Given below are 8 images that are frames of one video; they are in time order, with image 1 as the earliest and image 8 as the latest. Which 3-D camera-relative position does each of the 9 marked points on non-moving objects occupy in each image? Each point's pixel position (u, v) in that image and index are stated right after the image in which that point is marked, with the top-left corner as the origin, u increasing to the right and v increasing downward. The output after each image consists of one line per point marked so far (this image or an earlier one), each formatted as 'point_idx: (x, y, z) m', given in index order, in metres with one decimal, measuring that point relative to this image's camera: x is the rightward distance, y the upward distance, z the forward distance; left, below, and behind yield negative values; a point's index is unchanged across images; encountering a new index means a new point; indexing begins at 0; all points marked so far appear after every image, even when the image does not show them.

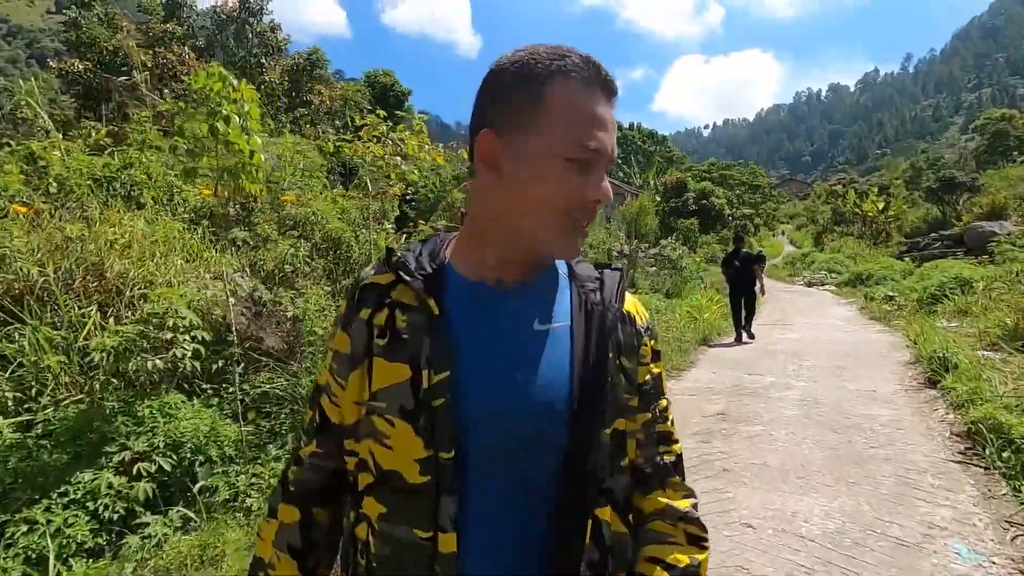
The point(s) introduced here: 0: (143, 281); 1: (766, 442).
0: (-3.2, +0.1, +4.7) m
1: (+1.9, -1.2, +4.0) m
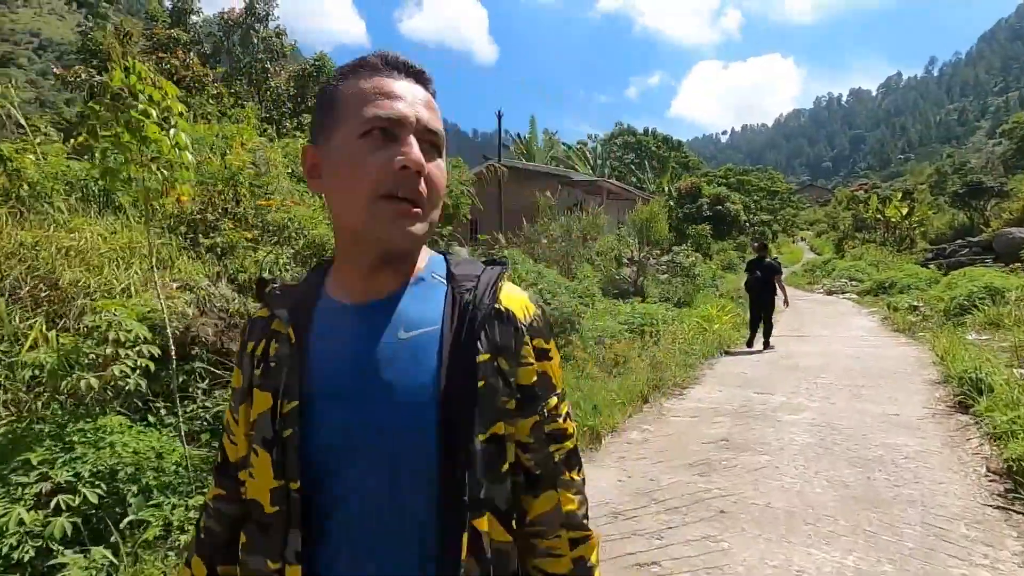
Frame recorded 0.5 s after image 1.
0: (-3.4, 0.0, +4.4) m
1: (+1.7, -1.2, +3.5) m
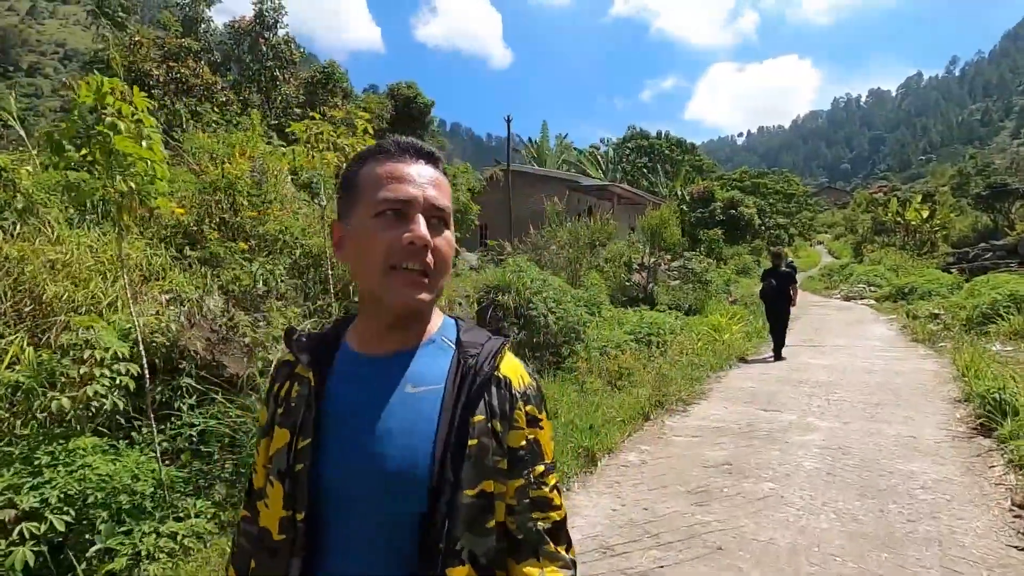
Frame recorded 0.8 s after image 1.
0: (-3.5, -0.1, +4.3) m
1: (+1.6, -1.3, +3.3) m
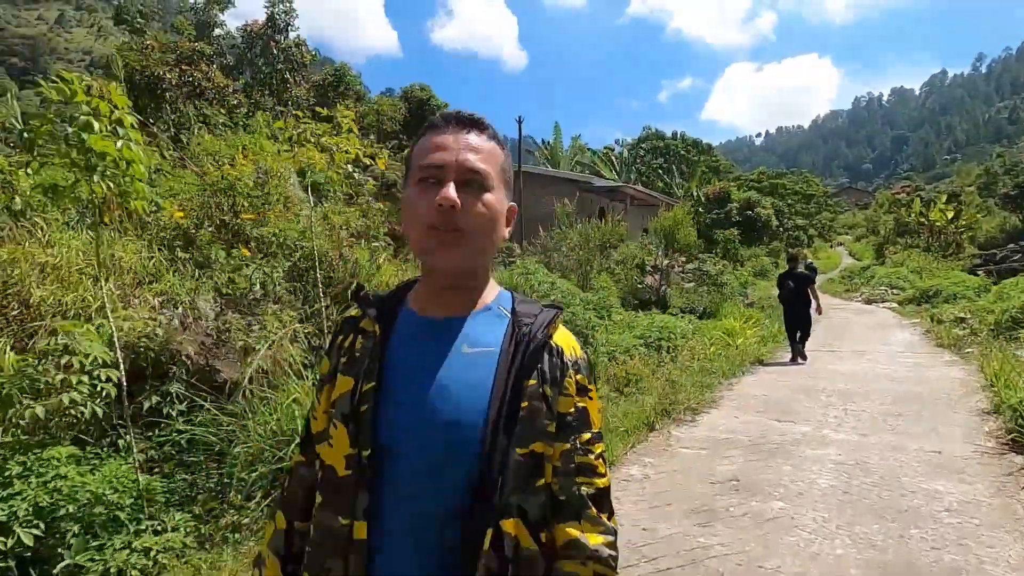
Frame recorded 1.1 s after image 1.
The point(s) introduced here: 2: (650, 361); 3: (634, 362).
0: (-3.5, -0.2, +4.2) m
1: (+1.5, -1.4, +3.0) m
2: (+1.9, -1.0, +7.4) m
3: (+1.6, -1.0, +7.2) m
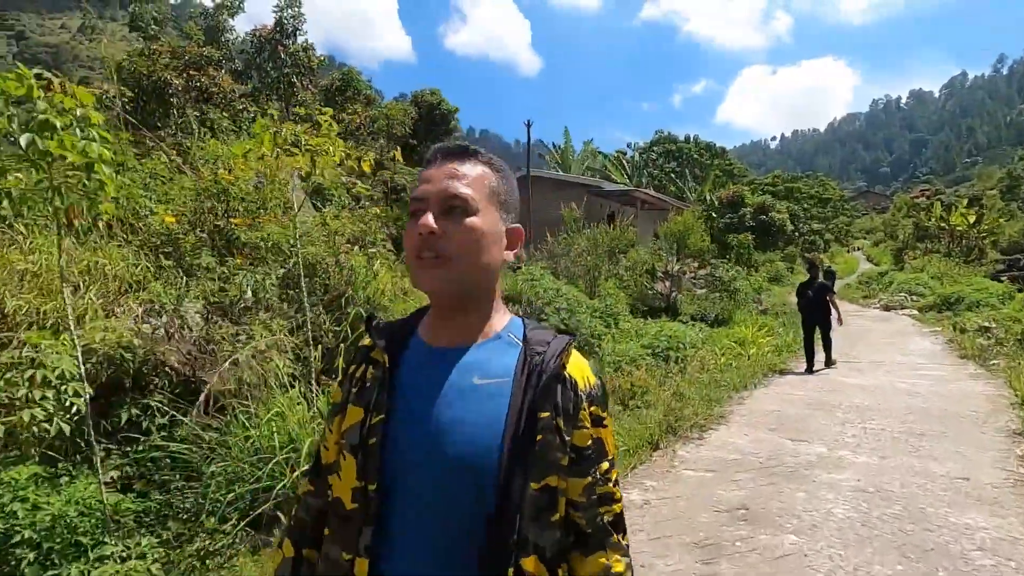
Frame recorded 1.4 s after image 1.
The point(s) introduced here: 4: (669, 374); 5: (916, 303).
0: (-3.5, -0.2, +4.1) m
1: (+1.5, -1.4, +2.8) m
2: (+1.9, -1.1, +7.1) m
3: (+1.7, -1.1, +6.9) m
4: (+2.1, -1.1, +7.1) m
5: (+13.9, -0.5, +18.5) m
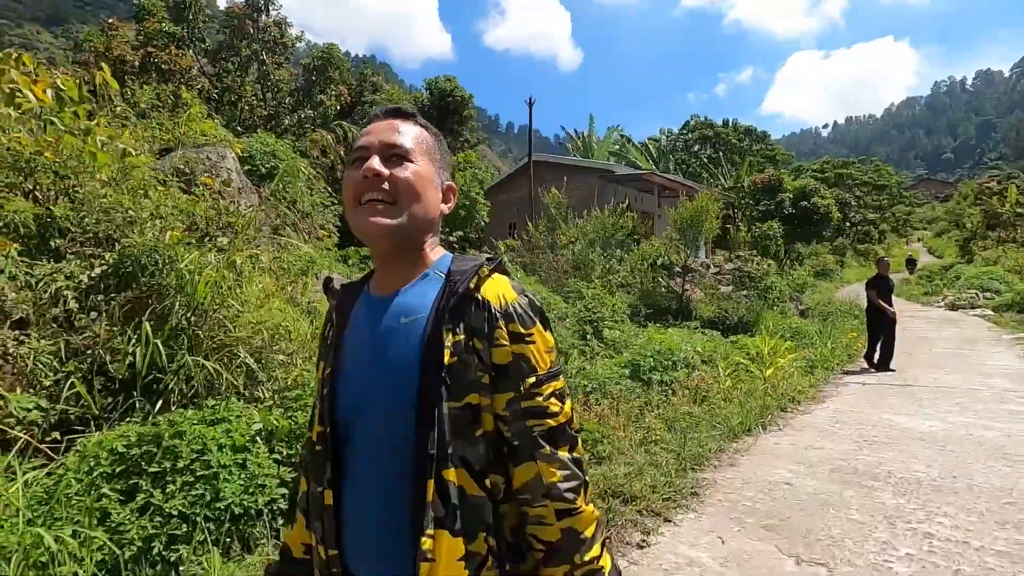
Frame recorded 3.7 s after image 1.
0: (-4.5, -0.3, +2.6) m
1: (+0.3, -1.5, +0.9) m
2: (+1.1, -1.1, +5.2) m
3: (+0.8, -1.1, +5.0) m
4: (+1.3, -1.2, +5.2) m
5: (+13.9, -0.4, +15.6) m
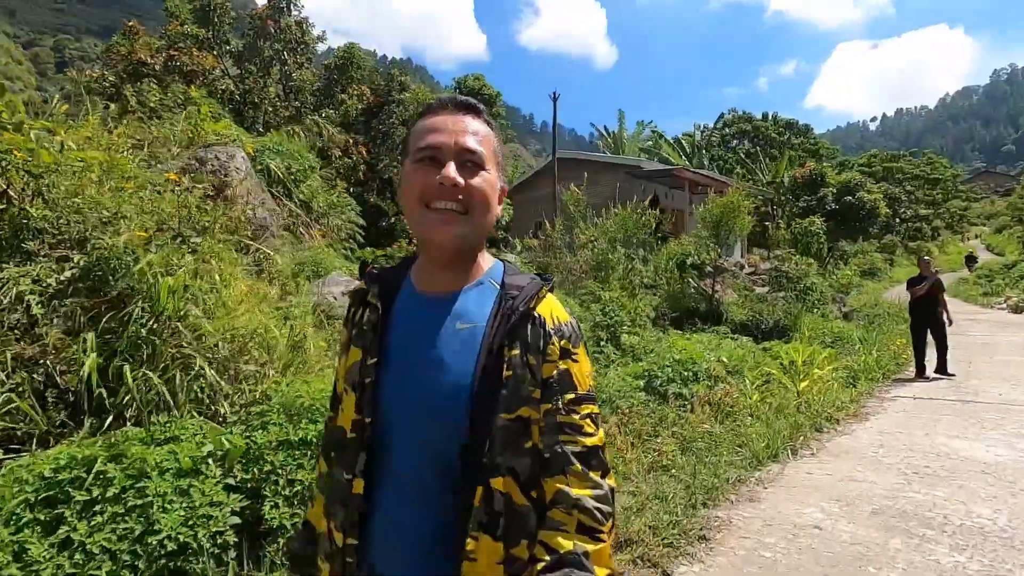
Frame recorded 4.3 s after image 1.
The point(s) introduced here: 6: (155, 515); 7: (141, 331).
0: (-4.7, -0.3, +2.4) m
1: (0.0, -1.5, +0.4) m
2: (+1.1, -1.2, +4.6) m
3: (+0.8, -1.1, +4.5) m
4: (+1.3, -1.2, +4.6) m
5: (+14.5, -0.4, +14.2) m
6: (-1.9, -1.2, +2.8) m
7: (-2.6, -0.3, +3.7) m
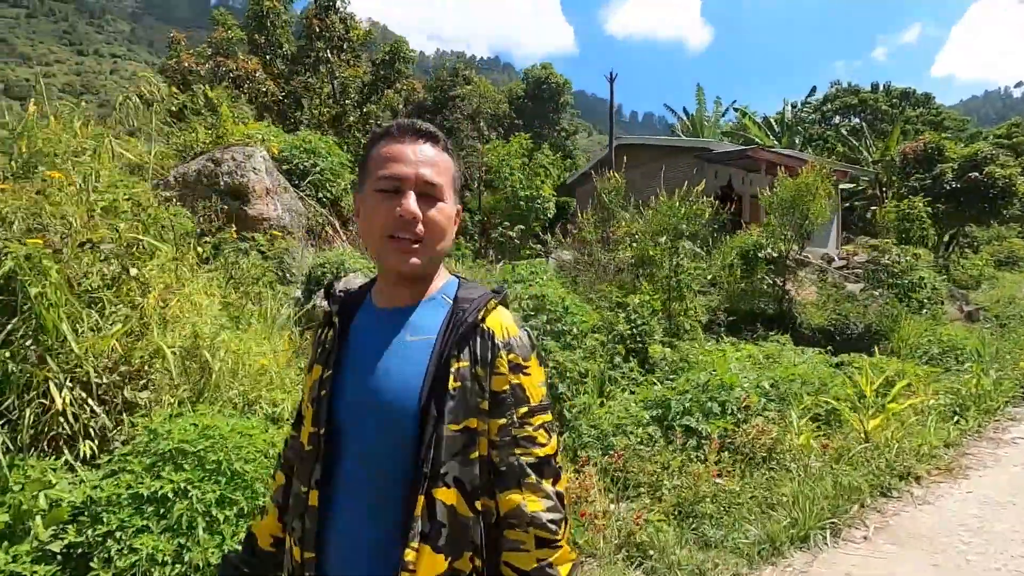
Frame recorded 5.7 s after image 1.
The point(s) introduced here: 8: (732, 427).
0: (-5.3, -0.5, +2.3) m
1: (-1.0, -1.6, -0.4) m
2: (+0.8, -1.2, +3.6) m
3: (+0.5, -1.2, +3.5) m
4: (+0.9, -1.2, +3.5) m
5: (+15.6, -0.3, +10.8) m
6: (-2.4, -1.3, +2.2) m
7: (-3.0, -0.4, +3.2) m
8: (+1.8, -1.1, +4.2) m
